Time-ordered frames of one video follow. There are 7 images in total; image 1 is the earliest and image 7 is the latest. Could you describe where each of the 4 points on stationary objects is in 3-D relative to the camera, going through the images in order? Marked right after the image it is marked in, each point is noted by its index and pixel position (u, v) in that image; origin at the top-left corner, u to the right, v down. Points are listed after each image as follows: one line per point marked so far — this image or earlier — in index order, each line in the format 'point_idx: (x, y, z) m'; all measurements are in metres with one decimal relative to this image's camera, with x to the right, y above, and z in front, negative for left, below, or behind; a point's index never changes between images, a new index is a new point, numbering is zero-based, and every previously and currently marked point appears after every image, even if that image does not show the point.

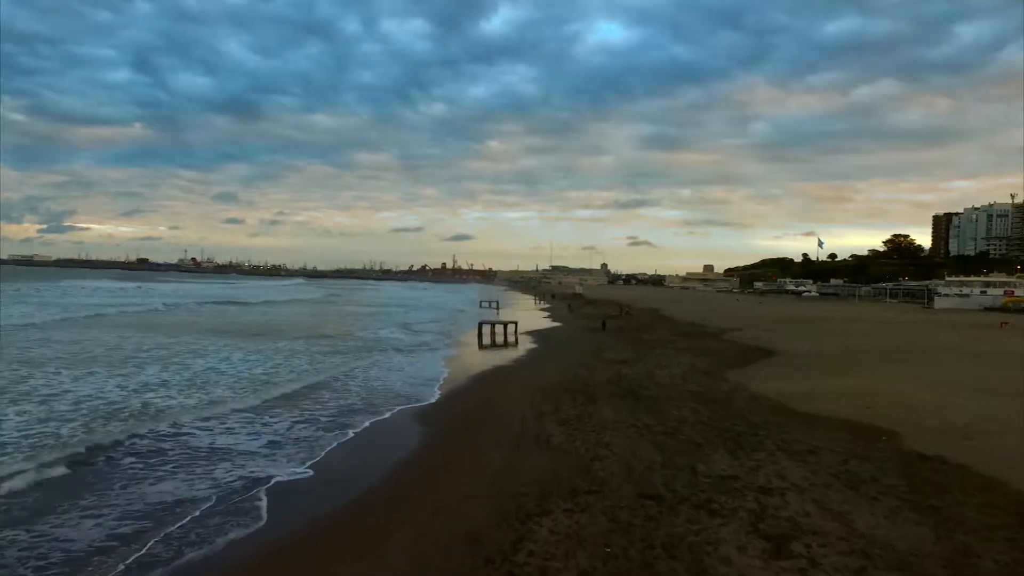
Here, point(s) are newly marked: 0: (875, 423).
0: (+4.9, -1.8, +8.6) m
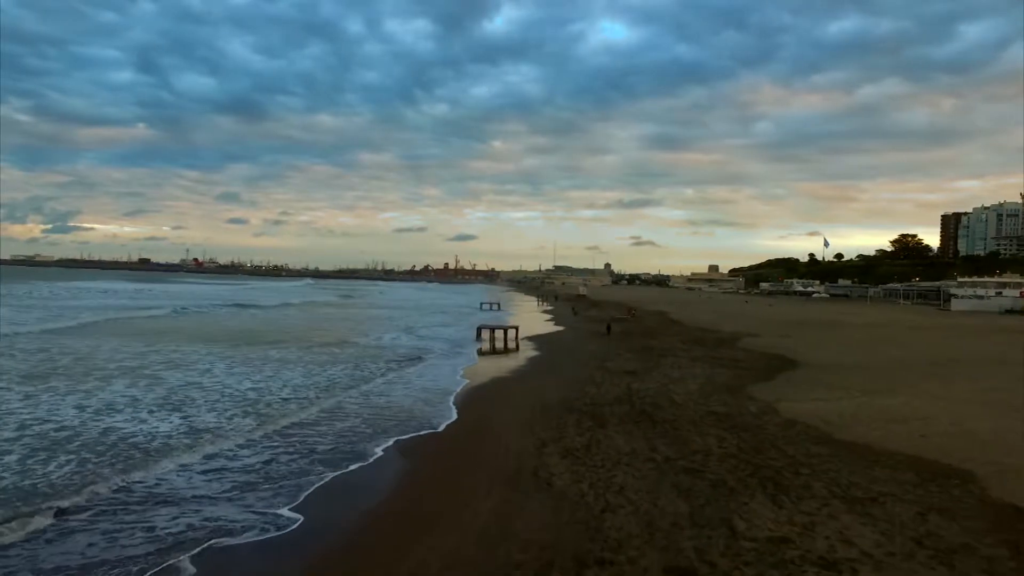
0: (+4.9, -1.9, +7.2) m
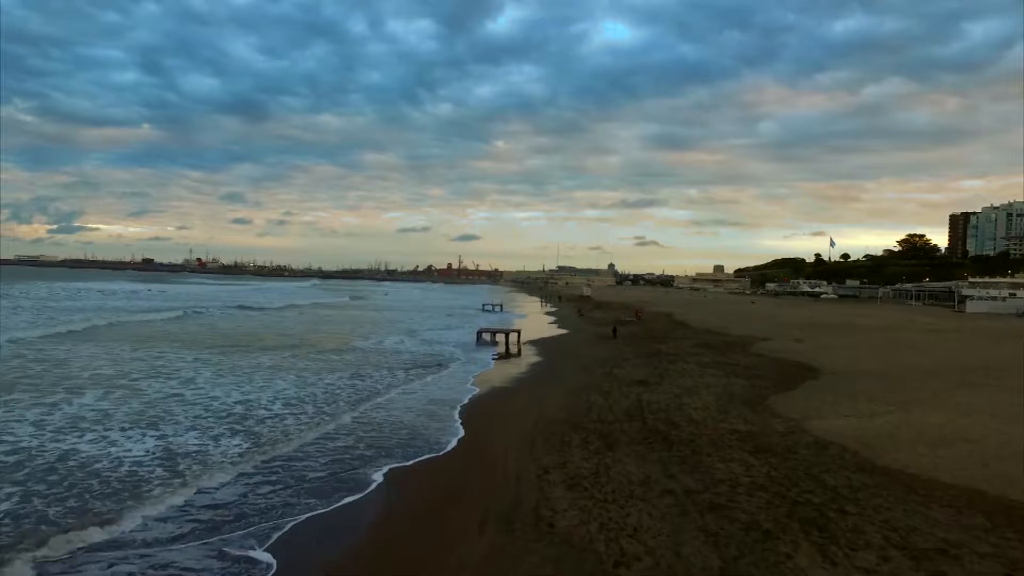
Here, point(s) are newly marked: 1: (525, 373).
0: (+4.8, -2.0, +6.1) m
1: (+0.5, -2.2, +16.7) m
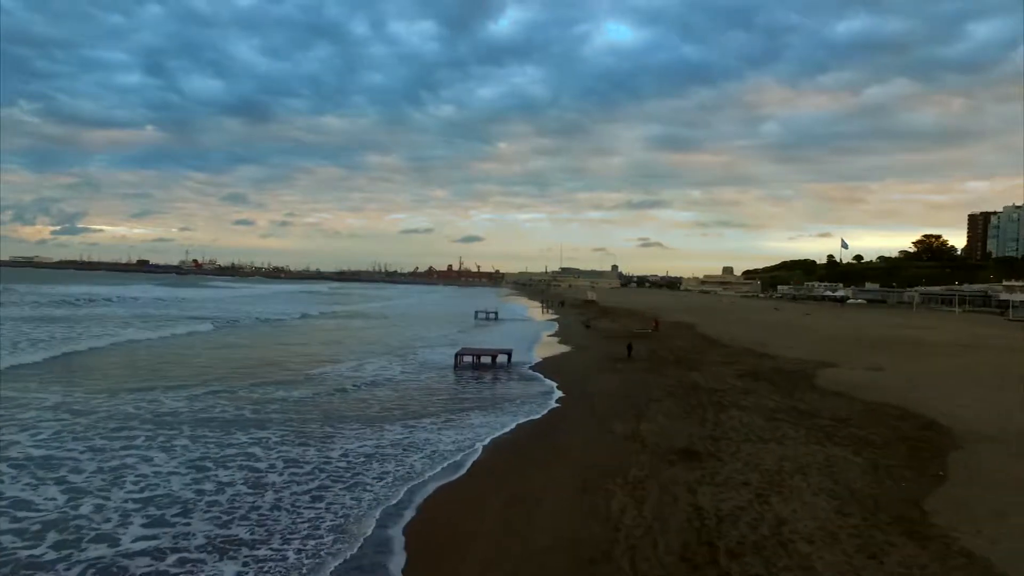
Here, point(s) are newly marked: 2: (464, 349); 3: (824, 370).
0: (+4.5, -2.3, +1.2) m
1: (+0.2, -2.5, +11.8) m
2: (-1.5, -1.9, +19.0) m
3: (+8.0, -2.1, +16.4) m
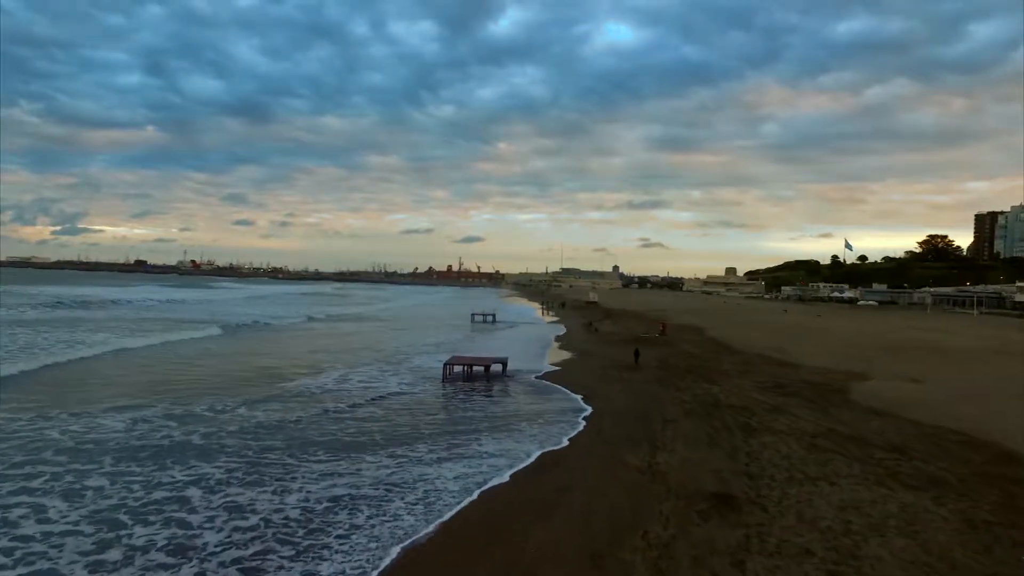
0: (+4.4, -2.3, -0.5) m
1: (+0.2, -2.6, +10.1) m
2: (-1.6, -1.9, +17.3) m
3: (+8.0, -2.2, +14.6) m
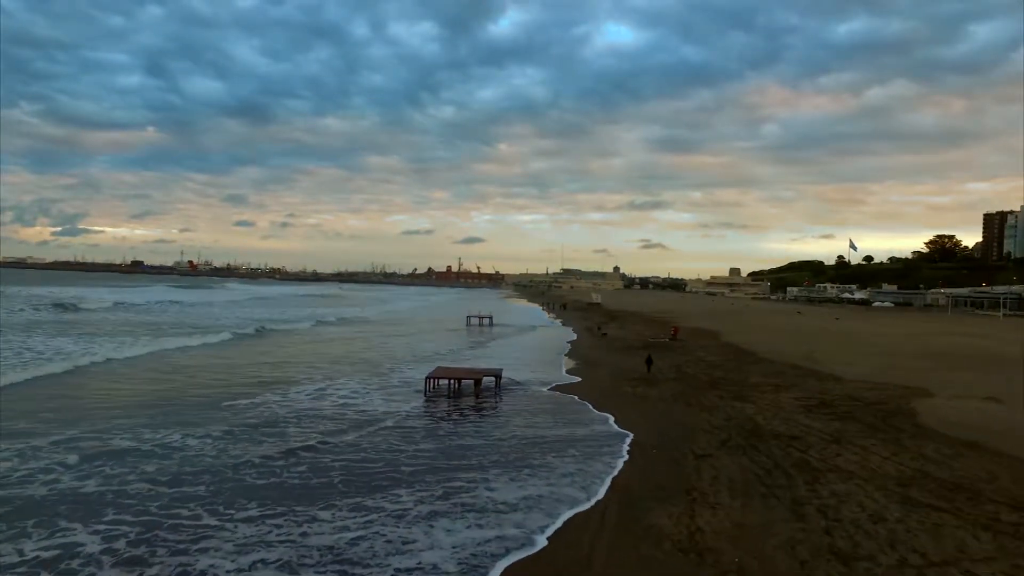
0: (+4.3, -2.3, -2.9) m
1: (+0.1, -2.6, +7.7) m
2: (-1.7, -2.0, +14.9) m
3: (+7.9, -2.2, +12.2) m
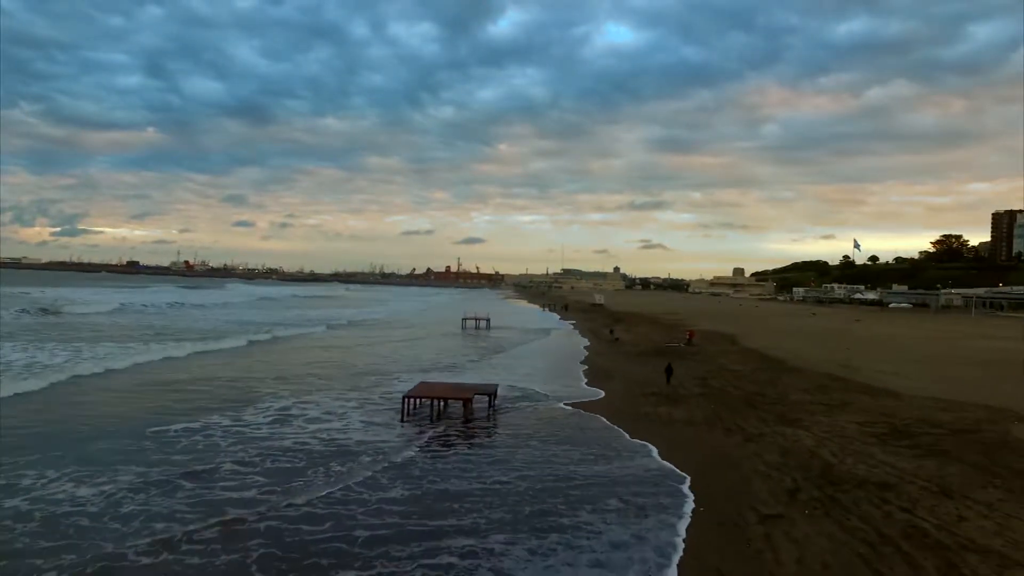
0: (+4.3, -2.3, -5.3) m
1: (0.0, -2.6, +5.3) m
2: (-1.7, -1.9, +12.5) m
3: (+7.8, -2.2, +9.8) m
